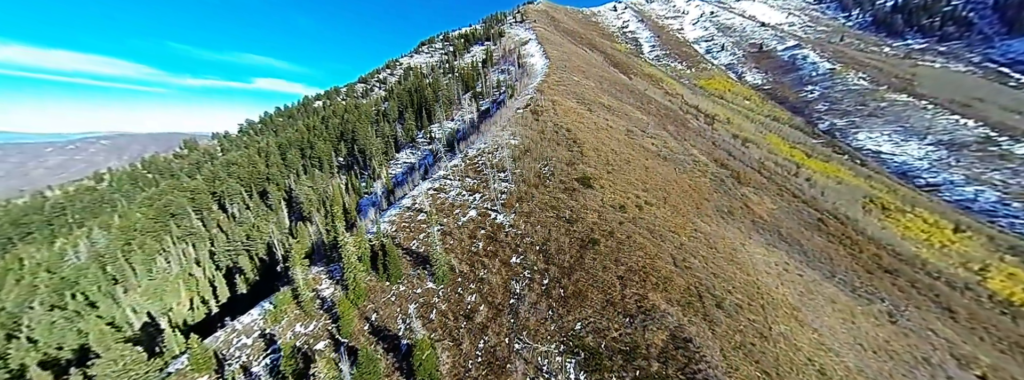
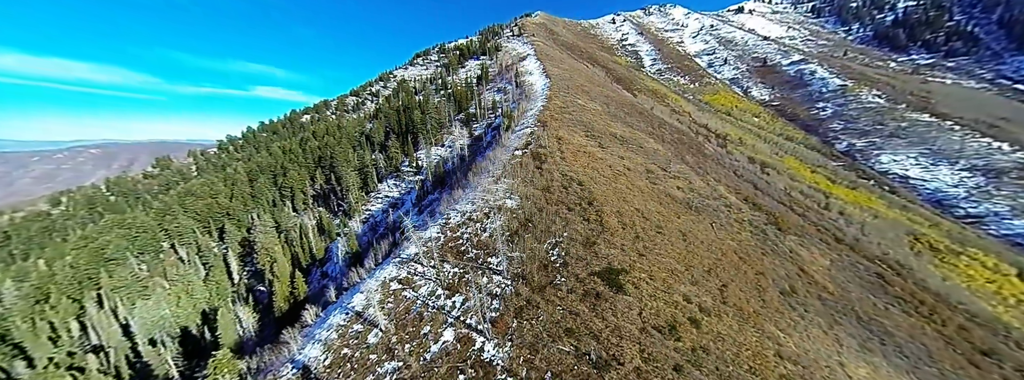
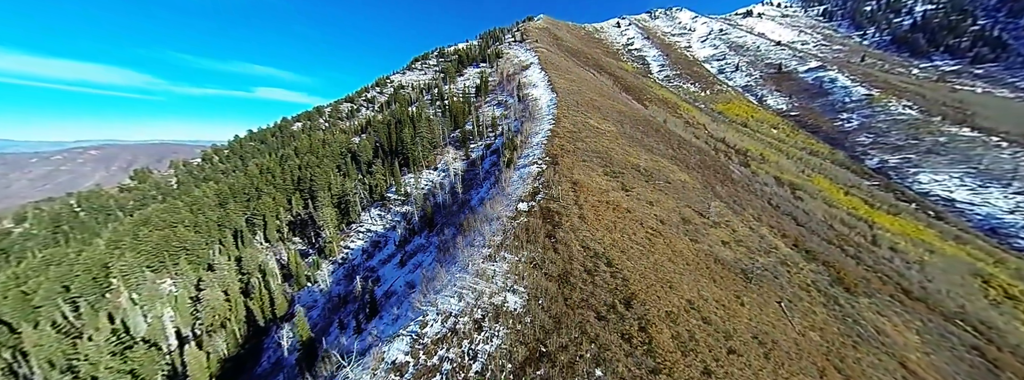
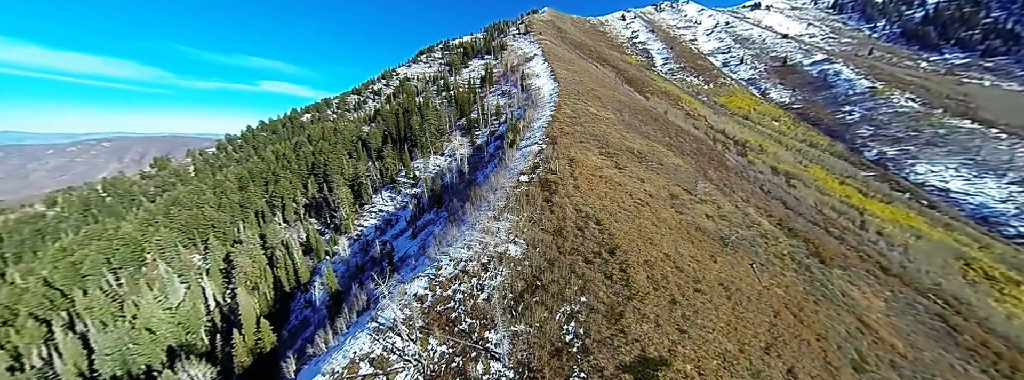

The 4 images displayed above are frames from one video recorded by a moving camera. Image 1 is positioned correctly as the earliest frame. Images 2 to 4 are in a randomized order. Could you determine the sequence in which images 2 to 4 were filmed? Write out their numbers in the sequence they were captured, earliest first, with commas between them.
2, 4, 3
